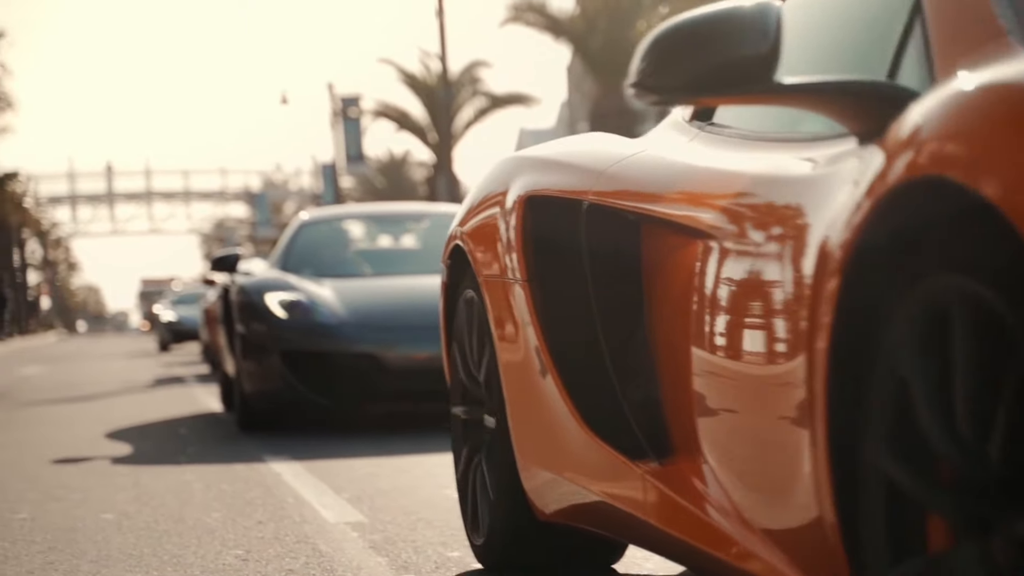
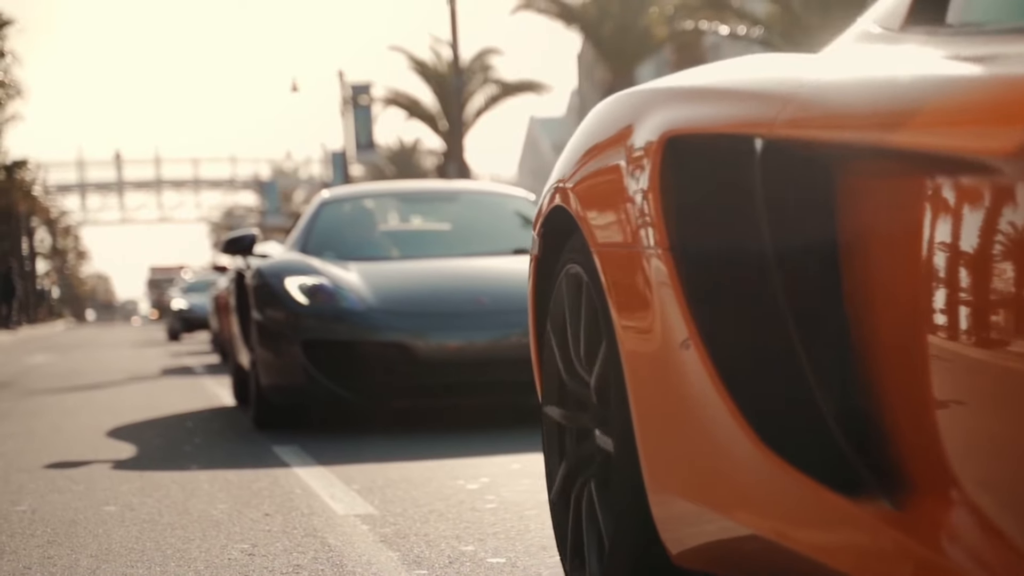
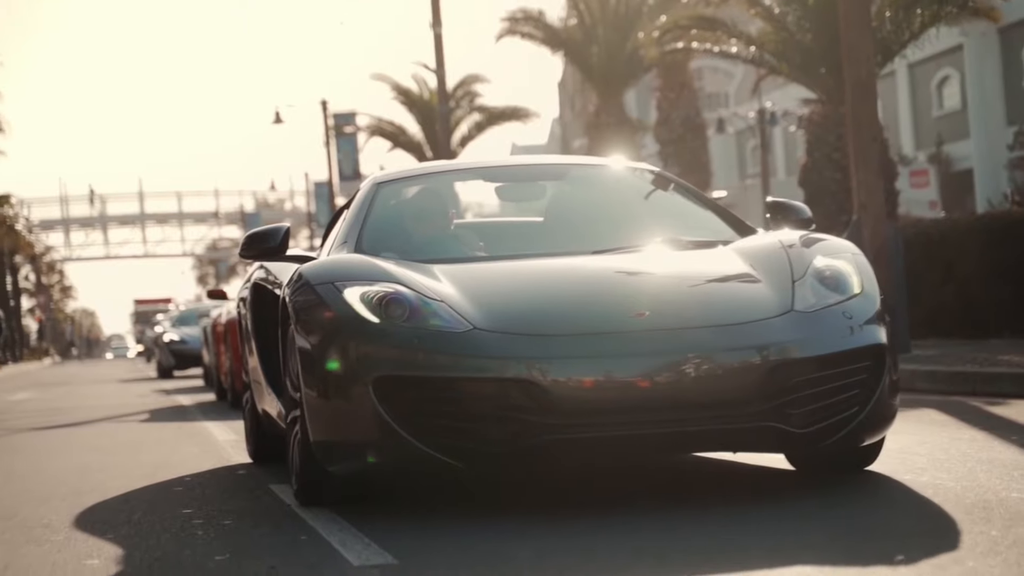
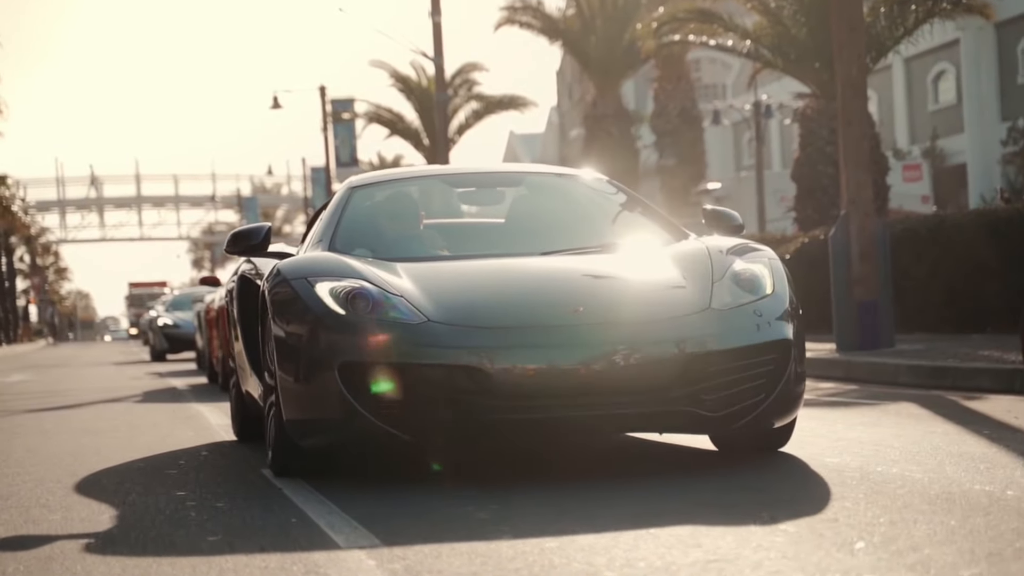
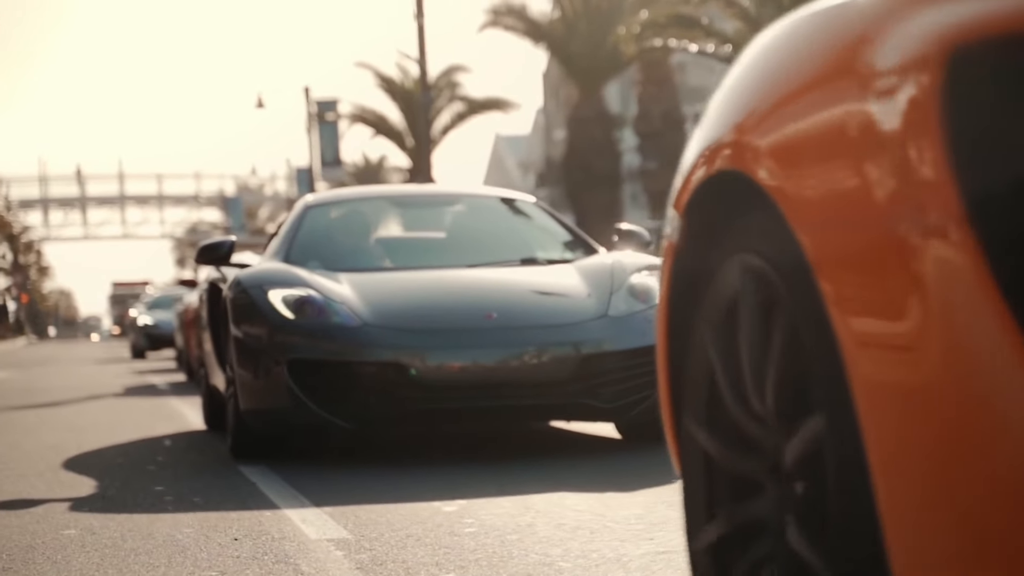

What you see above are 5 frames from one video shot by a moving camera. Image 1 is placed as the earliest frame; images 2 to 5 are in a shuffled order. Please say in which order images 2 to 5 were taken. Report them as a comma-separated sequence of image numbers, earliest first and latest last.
2, 5, 4, 3
